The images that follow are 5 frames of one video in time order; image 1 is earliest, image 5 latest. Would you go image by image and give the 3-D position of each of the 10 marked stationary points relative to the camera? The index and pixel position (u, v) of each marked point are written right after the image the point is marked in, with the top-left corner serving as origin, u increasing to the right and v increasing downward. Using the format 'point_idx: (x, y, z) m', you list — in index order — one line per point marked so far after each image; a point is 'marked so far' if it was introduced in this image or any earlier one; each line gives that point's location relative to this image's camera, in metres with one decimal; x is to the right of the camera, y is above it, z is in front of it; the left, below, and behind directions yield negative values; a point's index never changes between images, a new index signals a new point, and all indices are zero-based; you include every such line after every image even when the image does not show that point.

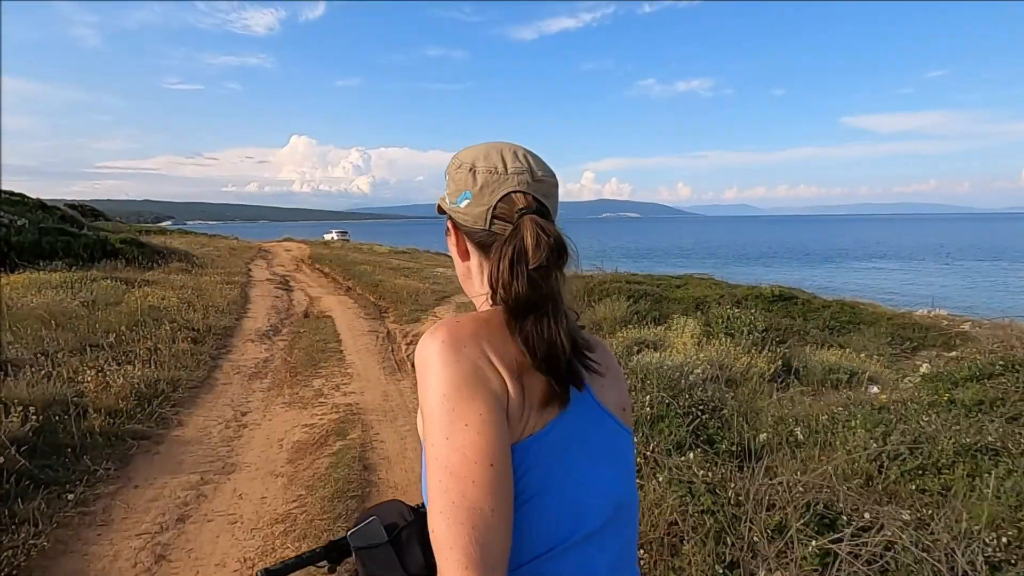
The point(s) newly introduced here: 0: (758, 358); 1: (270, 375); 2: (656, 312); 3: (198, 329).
0: (+3.2, -0.9, +8.6) m
1: (-3.2, -1.2, +8.9) m
2: (+2.8, -0.5, +12.6) m
3: (-5.1, -0.7, +10.8) m
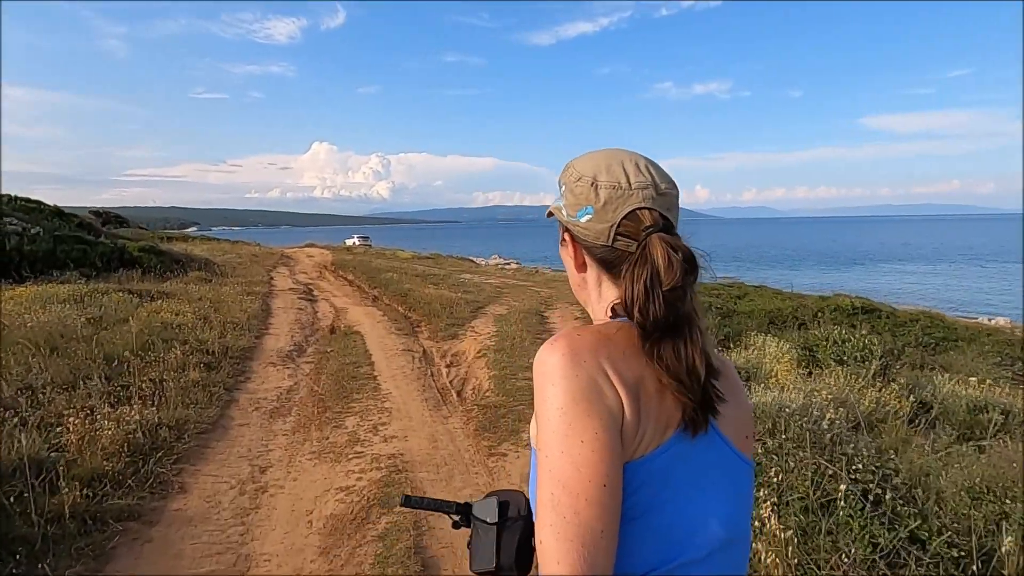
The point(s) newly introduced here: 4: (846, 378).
0: (+3.9, -1.1, +7.1) m
1: (-2.4, -1.4, +7.5) m
2: (+3.6, -0.7, +11.0) m
3: (-4.2, -0.9, +9.4) m
4: (+3.7, -1.0, +7.3) m
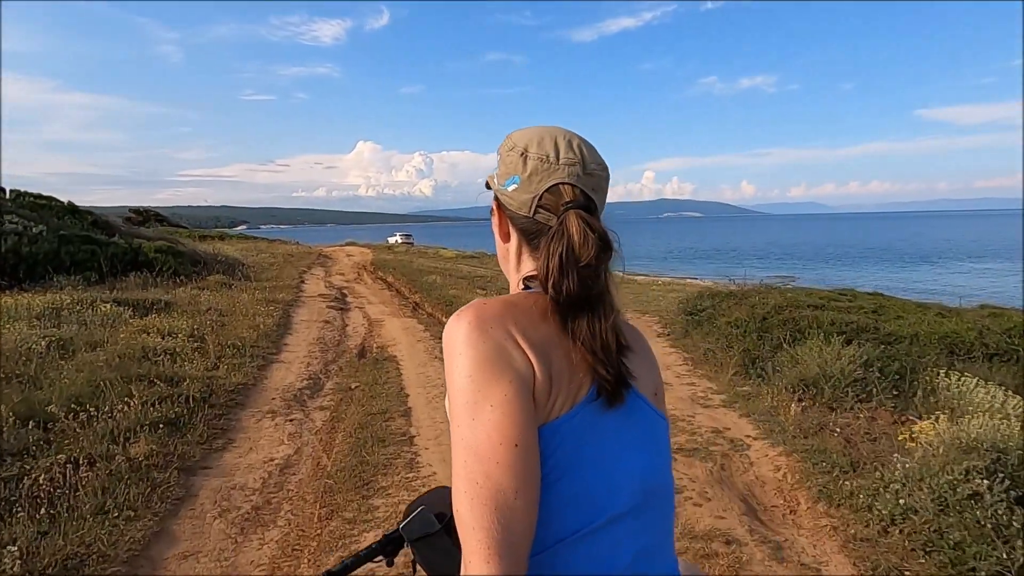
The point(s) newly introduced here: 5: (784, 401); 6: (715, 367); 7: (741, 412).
0: (+4.7, -1.3, +3.9) m
1: (-1.6, -1.6, +4.7) m
2: (+4.7, -1.0, +7.8) m
3: (-3.3, -1.1, +6.8) m
4: (+4.5, -1.2, +4.2) m
5: (+3.0, -1.3, +7.5) m
6: (+2.9, -1.1, +9.4) m
7: (+2.5, -1.4, +7.4) m
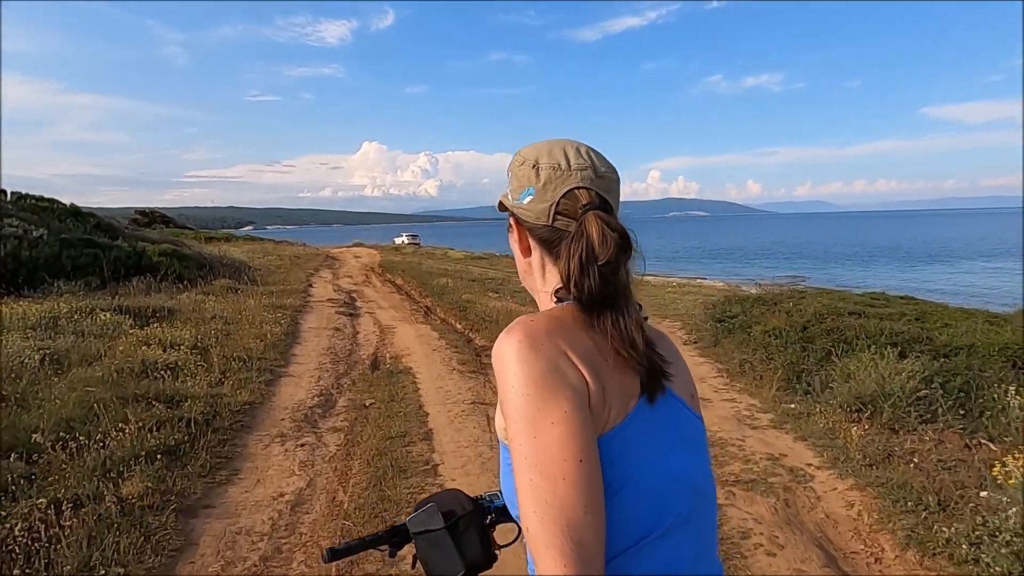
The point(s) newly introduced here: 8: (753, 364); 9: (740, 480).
0: (+5.0, -1.4, +3.2) m
1: (-1.3, -1.7, +4.1) m
2: (+5.0, -1.1, +7.2) m
3: (-3.0, -1.3, +6.2) m
4: (+4.7, -1.3, +3.5) m
5: (+3.4, -1.4, +6.8) m
6: (+3.2, -1.2, +8.8) m
7: (+2.8, -1.5, +6.7) m
8: (+3.4, -1.1, +9.3) m
9: (+1.9, -1.6, +5.5) m
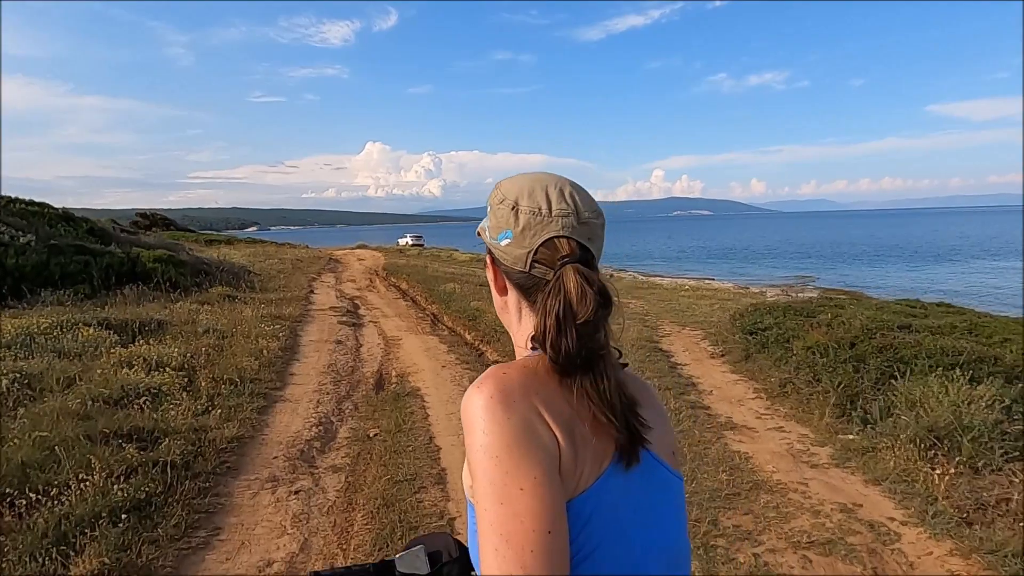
0: (+5.2, -1.6, +2.3) m
1: (-1.1, -1.9, +3.2) m
2: (+5.2, -1.2, +6.3) m
3: (-2.8, -1.4, +5.3) m
4: (+4.9, -1.5, +2.6) m
5: (+3.6, -1.5, +5.9) m
6: (+3.4, -1.4, +7.9) m
7: (+3.1, -1.6, +5.8) m
8: (+3.6, -1.2, +8.4) m
9: (+2.1, -1.8, +4.7) m
